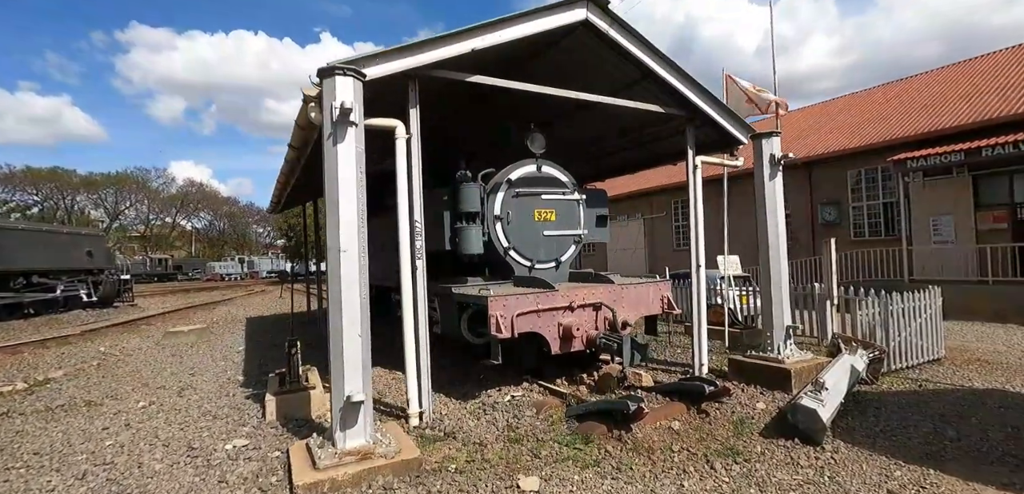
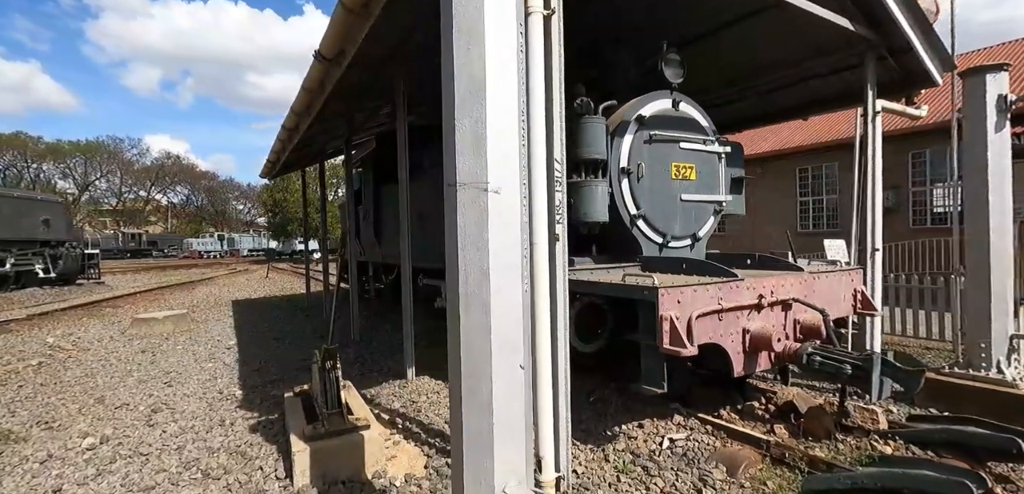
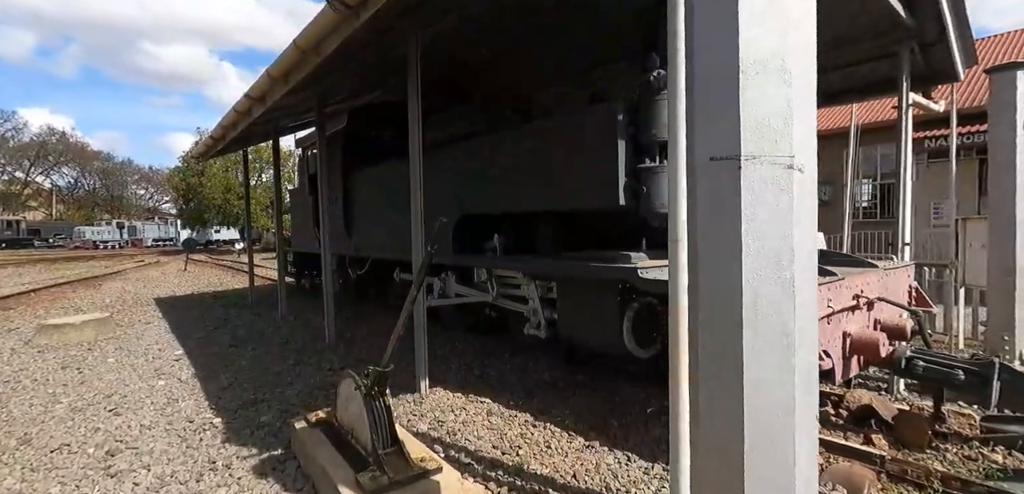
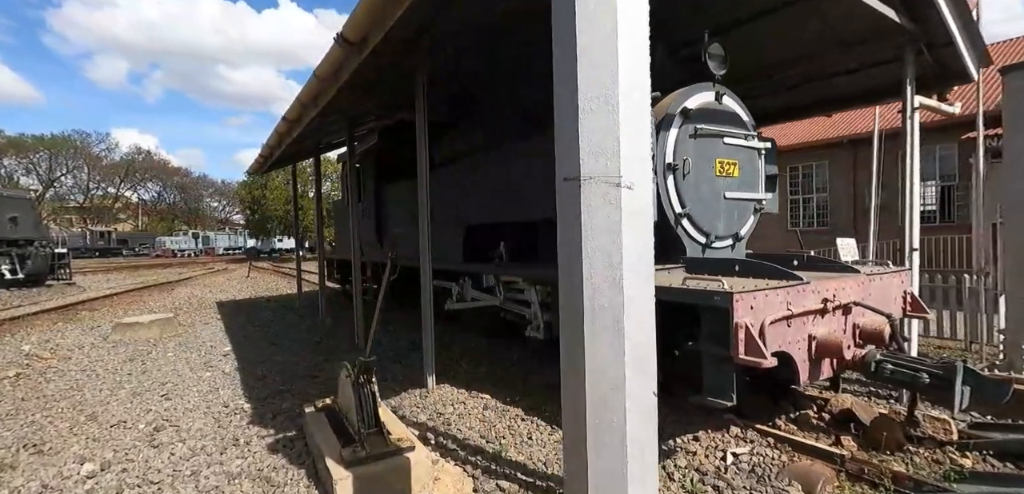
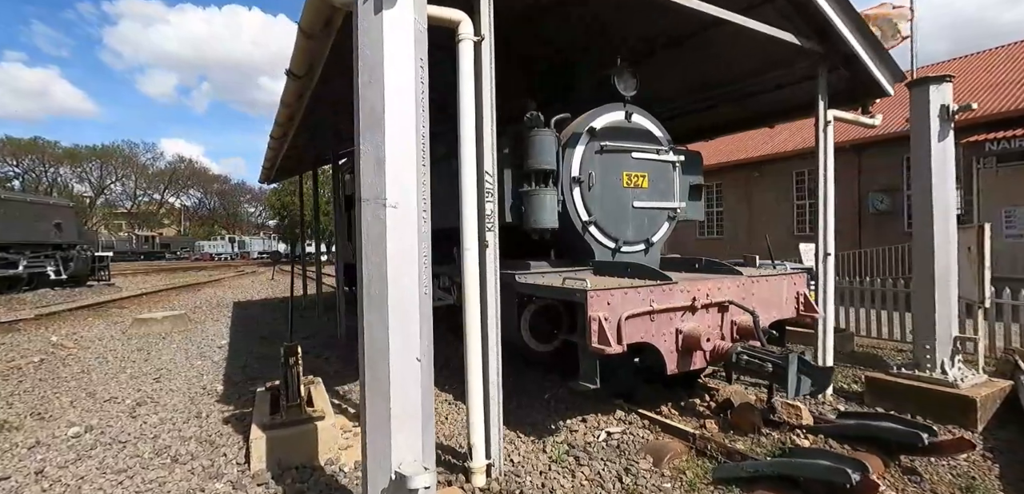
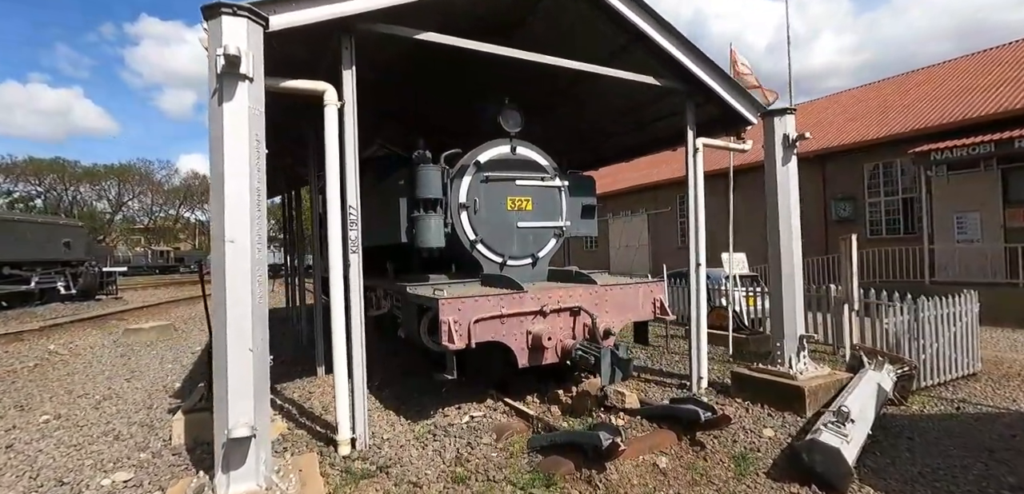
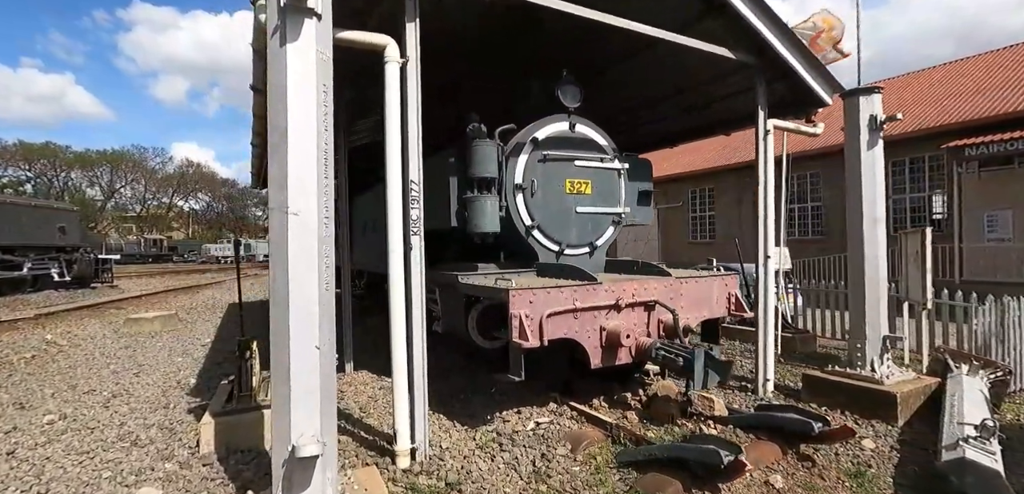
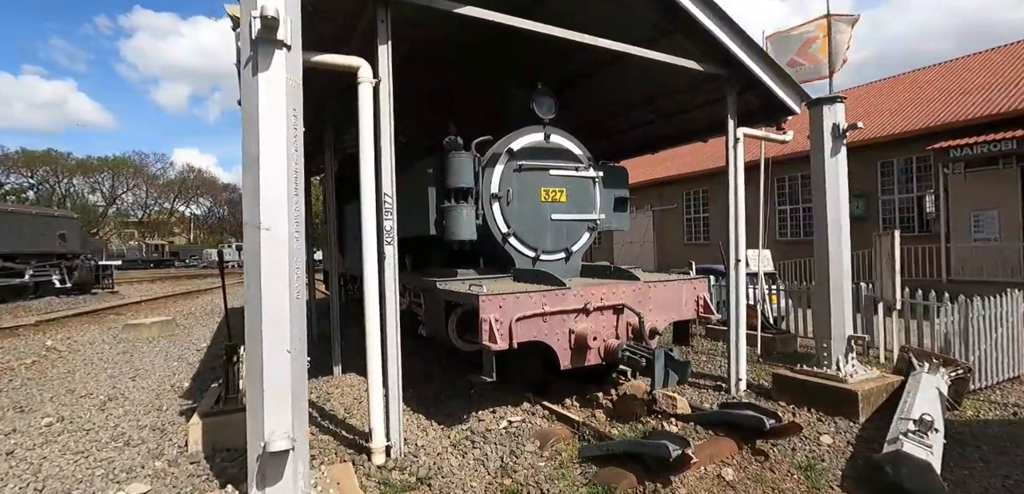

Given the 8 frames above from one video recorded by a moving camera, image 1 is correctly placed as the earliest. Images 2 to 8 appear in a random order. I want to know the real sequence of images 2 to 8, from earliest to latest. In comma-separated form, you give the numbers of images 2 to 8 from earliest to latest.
6, 8, 7, 5, 2, 4, 3
